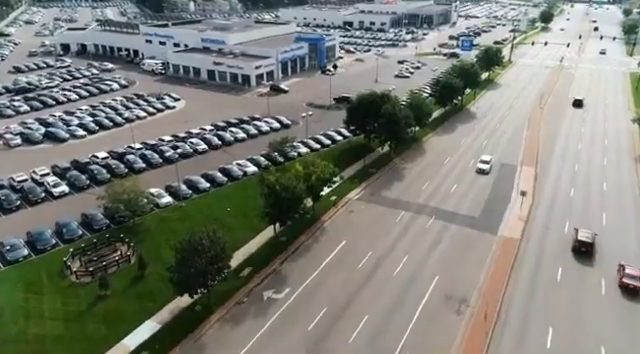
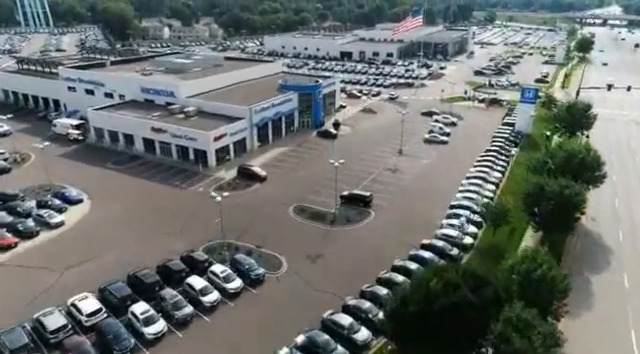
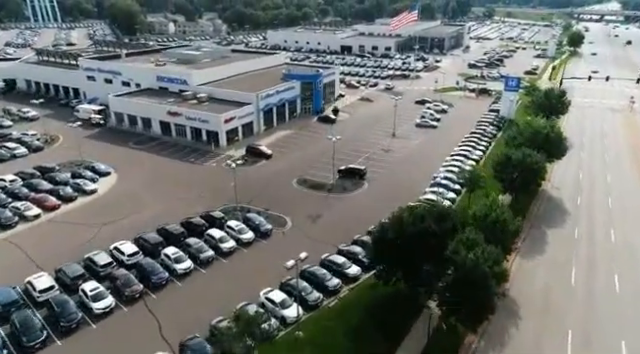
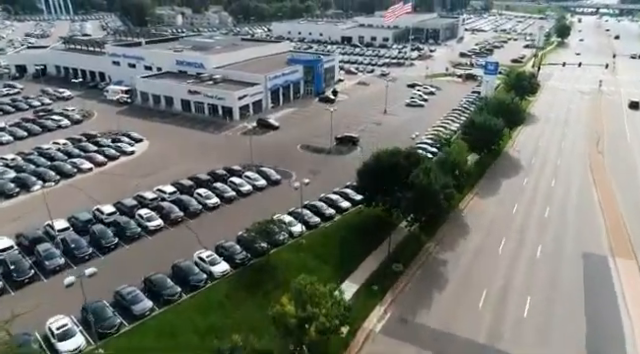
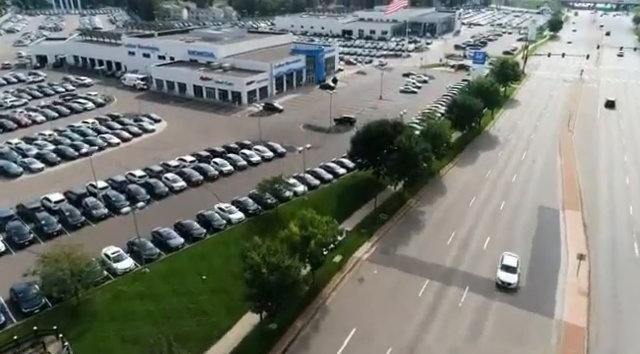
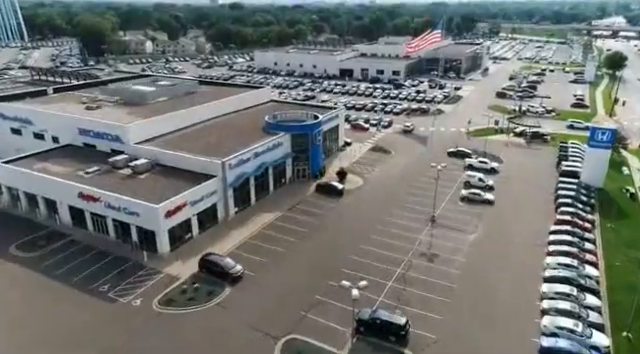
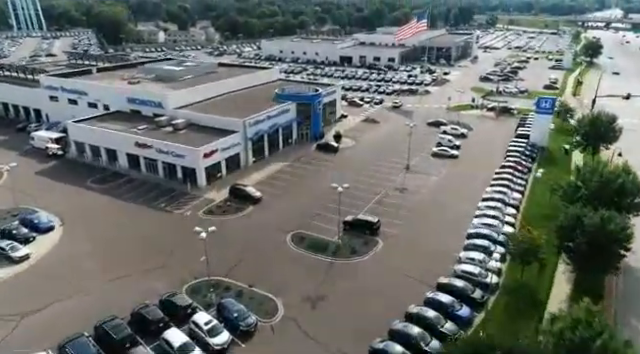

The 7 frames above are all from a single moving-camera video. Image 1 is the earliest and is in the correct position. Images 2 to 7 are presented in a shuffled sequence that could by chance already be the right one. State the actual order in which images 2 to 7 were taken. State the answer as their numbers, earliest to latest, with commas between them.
5, 4, 3, 2, 7, 6
